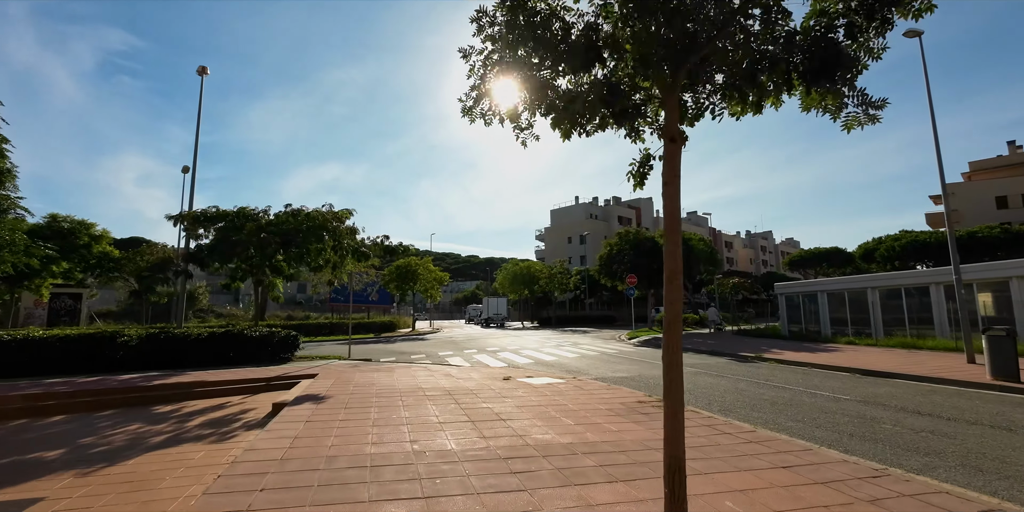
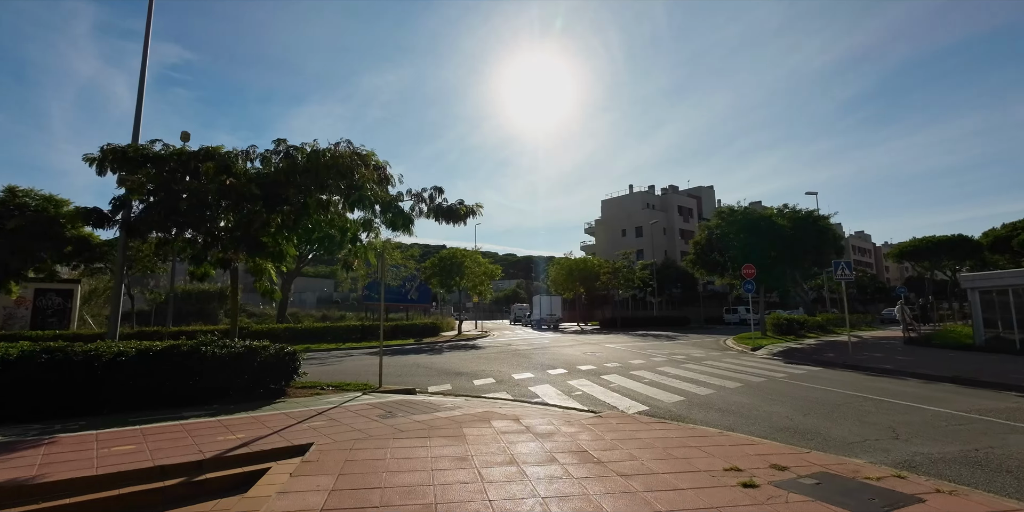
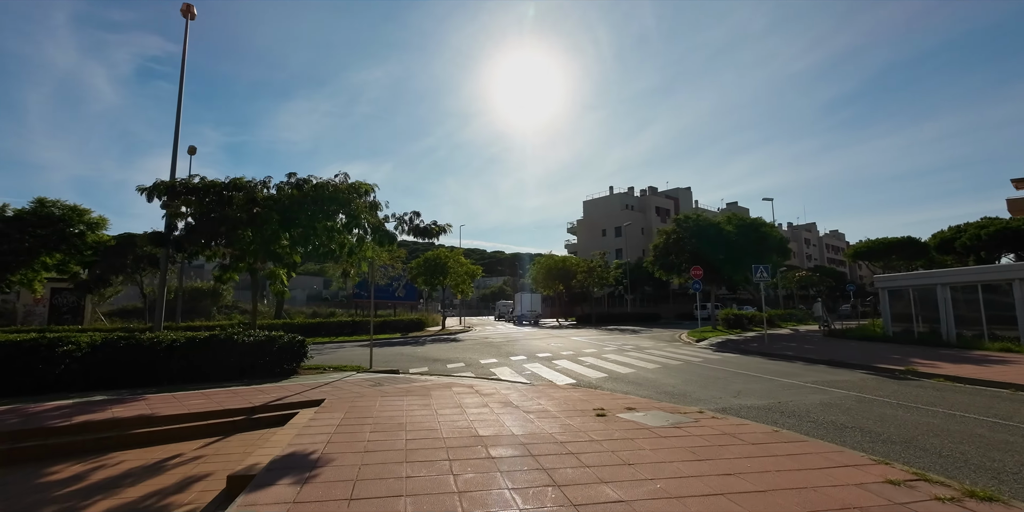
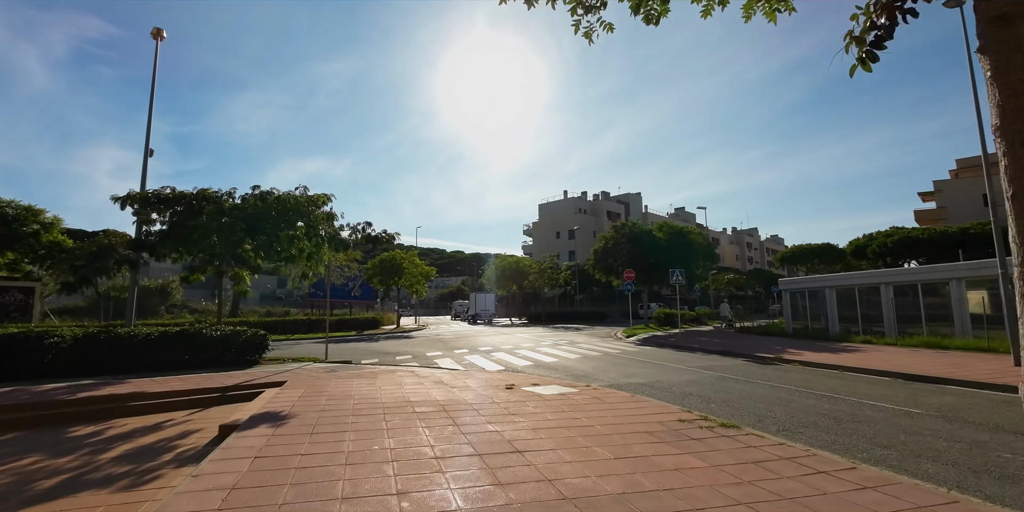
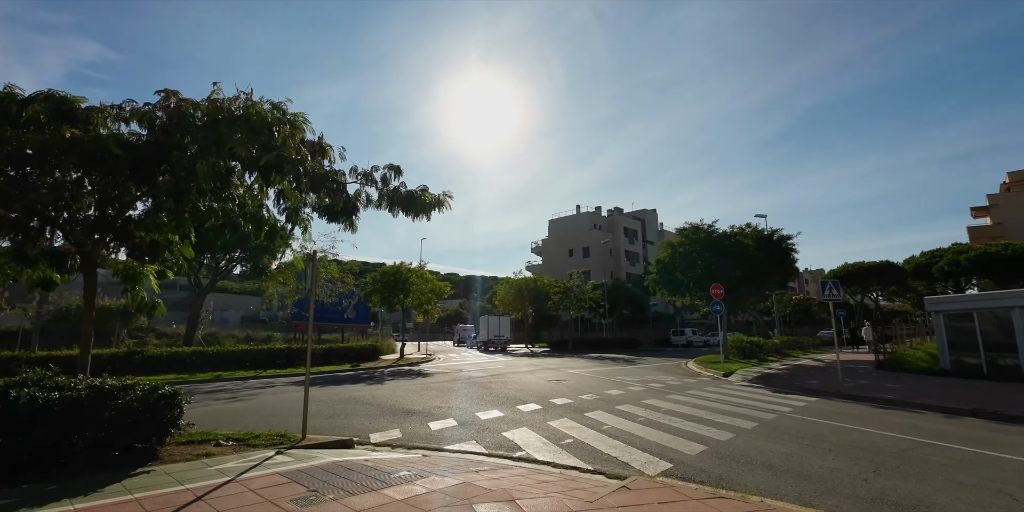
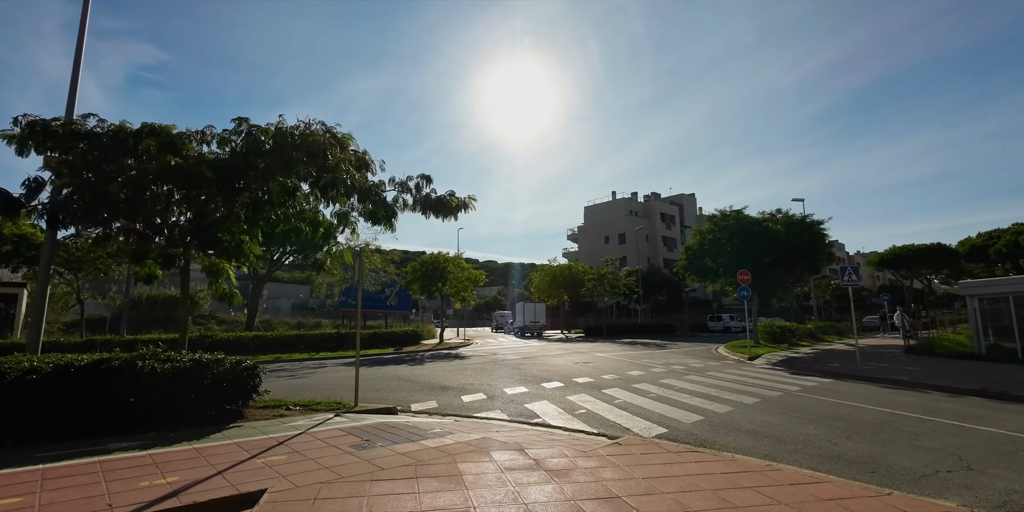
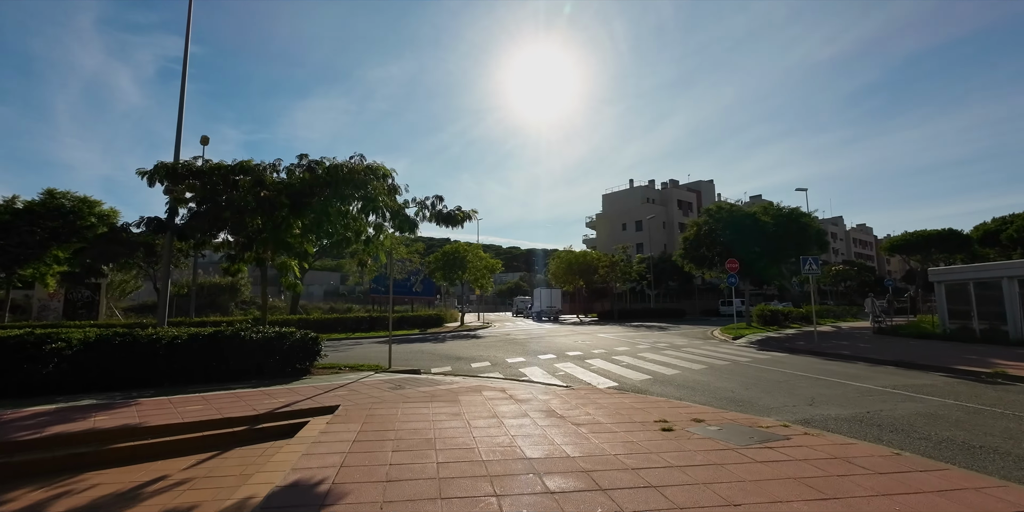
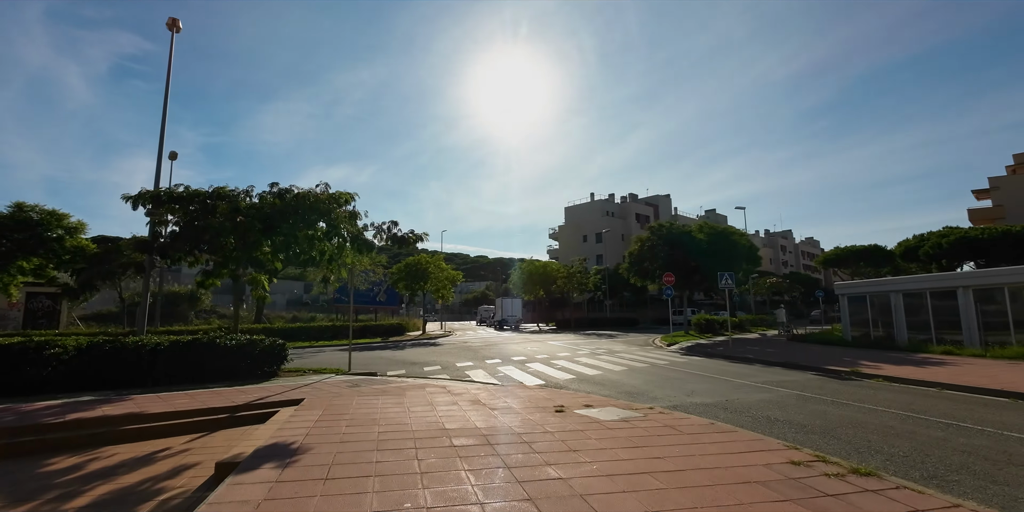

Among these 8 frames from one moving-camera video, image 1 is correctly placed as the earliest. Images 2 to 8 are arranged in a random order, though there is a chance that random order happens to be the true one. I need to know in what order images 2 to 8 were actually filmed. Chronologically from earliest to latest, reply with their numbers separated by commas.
4, 8, 3, 7, 2, 6, 5
